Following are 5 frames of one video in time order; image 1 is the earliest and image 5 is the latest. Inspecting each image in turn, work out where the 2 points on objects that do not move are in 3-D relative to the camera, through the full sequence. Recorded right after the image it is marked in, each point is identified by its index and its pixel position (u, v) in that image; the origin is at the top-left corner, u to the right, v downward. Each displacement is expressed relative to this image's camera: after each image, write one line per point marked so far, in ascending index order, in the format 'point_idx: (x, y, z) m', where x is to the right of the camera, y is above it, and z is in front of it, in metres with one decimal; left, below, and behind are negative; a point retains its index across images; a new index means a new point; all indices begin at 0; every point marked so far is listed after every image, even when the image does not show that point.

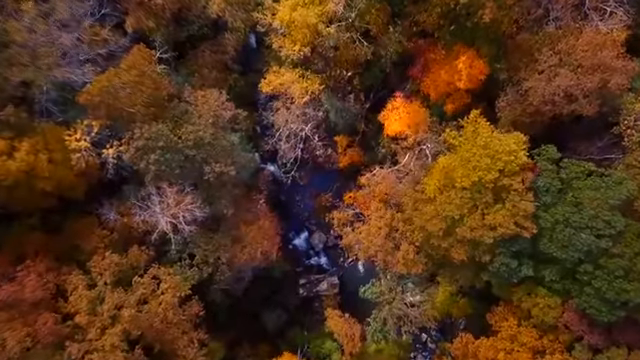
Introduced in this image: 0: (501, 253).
0: (+5.3, -2.2, +17.1) m
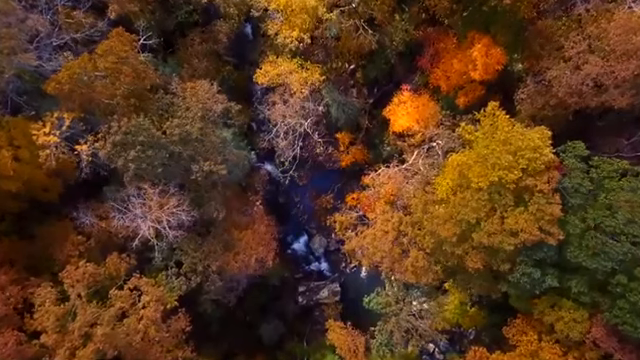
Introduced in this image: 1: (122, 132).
0: (+5.3, -2.2, +15.3) m
1: (-4.9, +1.2, +14.4) m
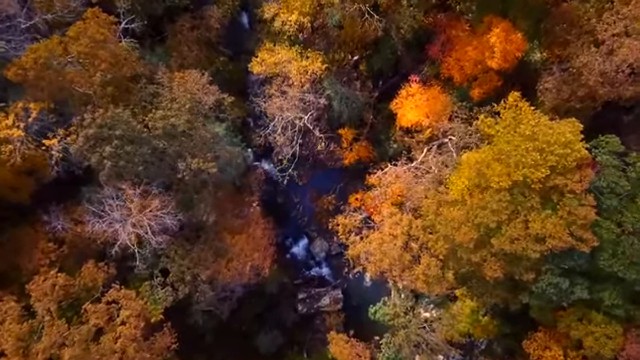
0: (+5.3, -2.1, +13.7) m
1: (-4.9, +1.2, +12.8) m
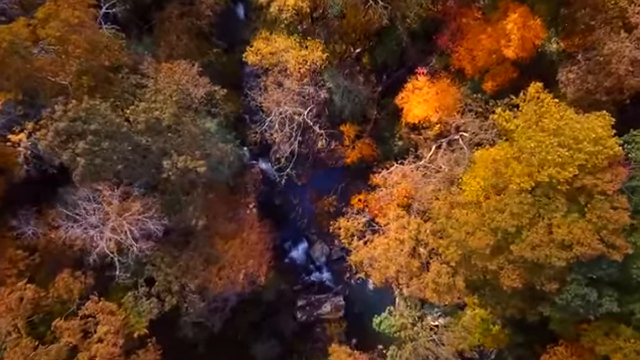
0: (+5.3, -2.1, +12.3) m
1: (-4.9, +1.2, +11.4) m
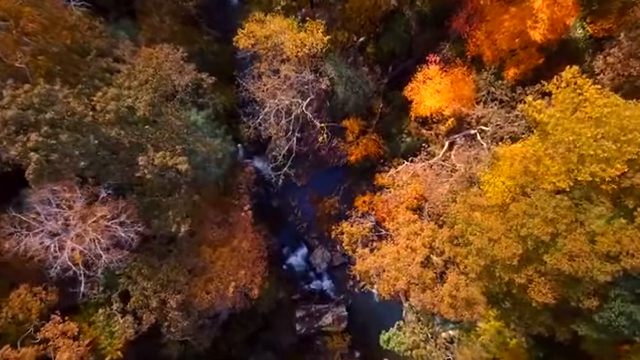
0: (+5.4, -2.1, +10.5) m
1: (-4.8, +1.2, +9.6) m
